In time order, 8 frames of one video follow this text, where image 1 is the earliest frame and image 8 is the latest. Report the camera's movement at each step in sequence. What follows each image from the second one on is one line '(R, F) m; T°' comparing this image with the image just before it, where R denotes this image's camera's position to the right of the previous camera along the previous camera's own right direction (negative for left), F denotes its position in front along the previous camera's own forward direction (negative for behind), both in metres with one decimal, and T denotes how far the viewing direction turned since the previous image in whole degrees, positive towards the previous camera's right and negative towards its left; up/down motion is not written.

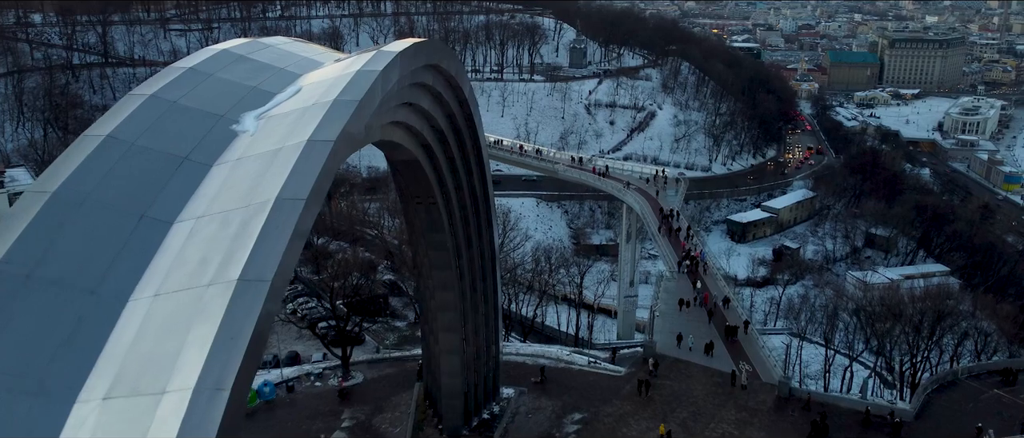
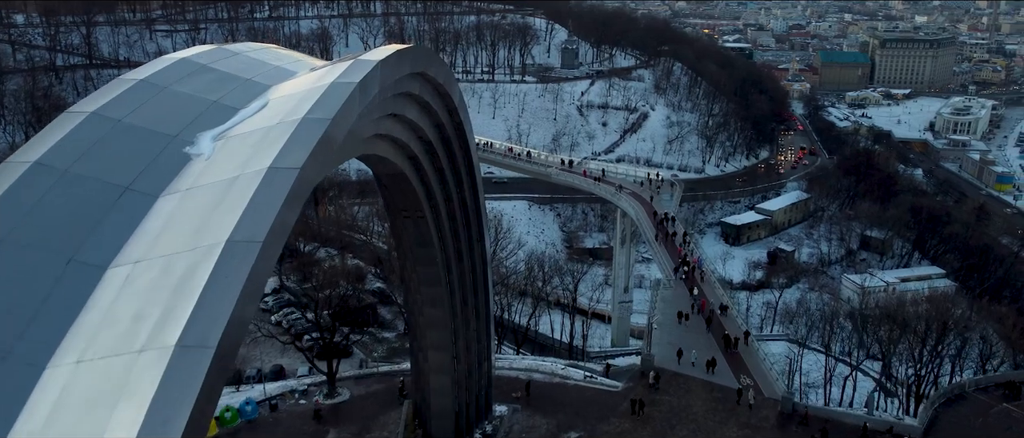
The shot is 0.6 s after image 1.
(0.0, +0.4) m; +1°
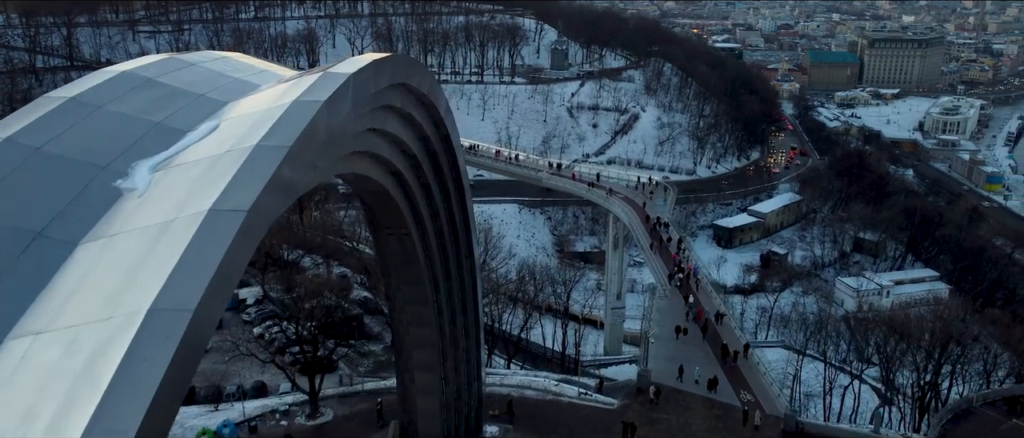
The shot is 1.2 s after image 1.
(0.0, +0.4) m; +1°
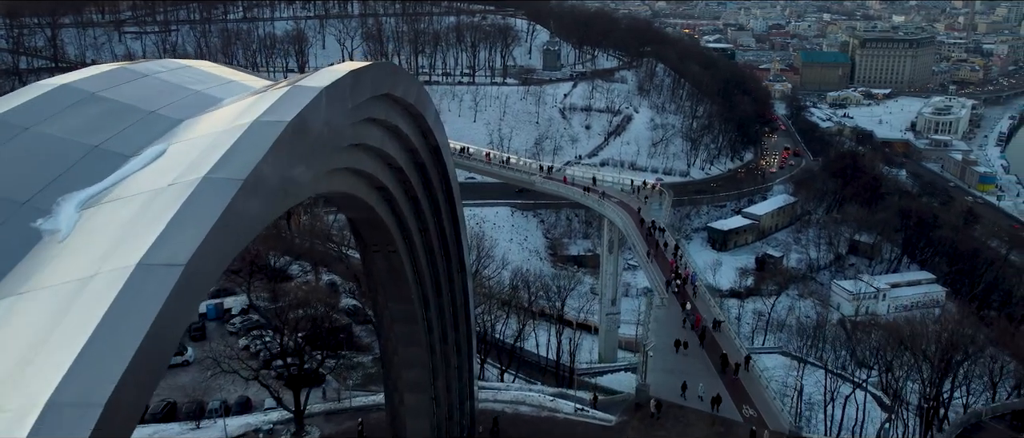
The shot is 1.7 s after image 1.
(0.0, +0.4) m; +1°
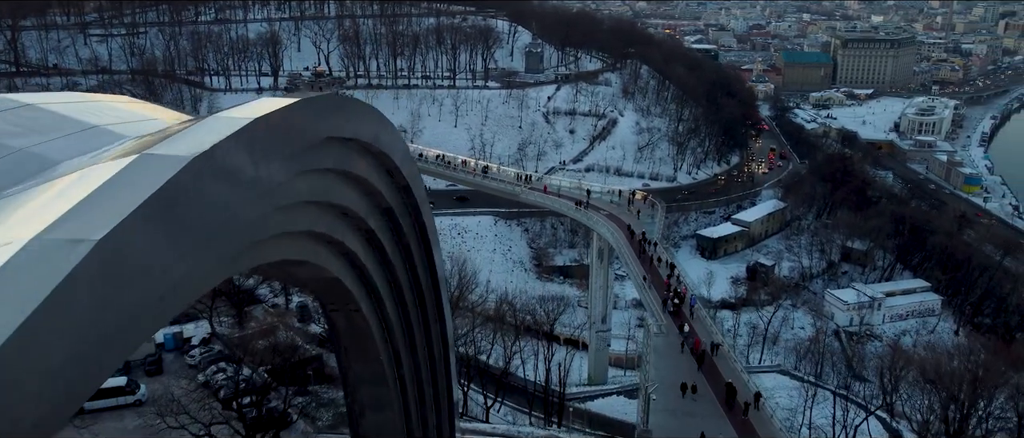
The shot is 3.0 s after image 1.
(0.0, +1.0) m; +1°
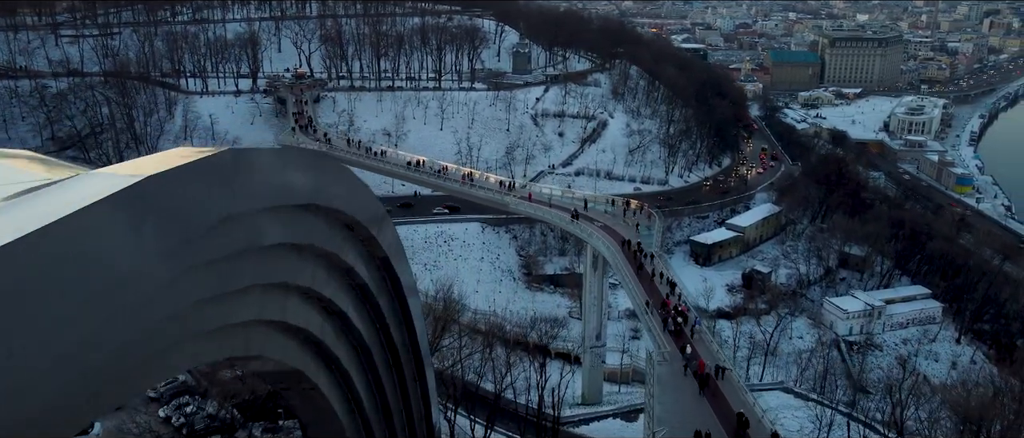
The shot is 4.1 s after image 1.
(0.0, +0.9) m; +1°
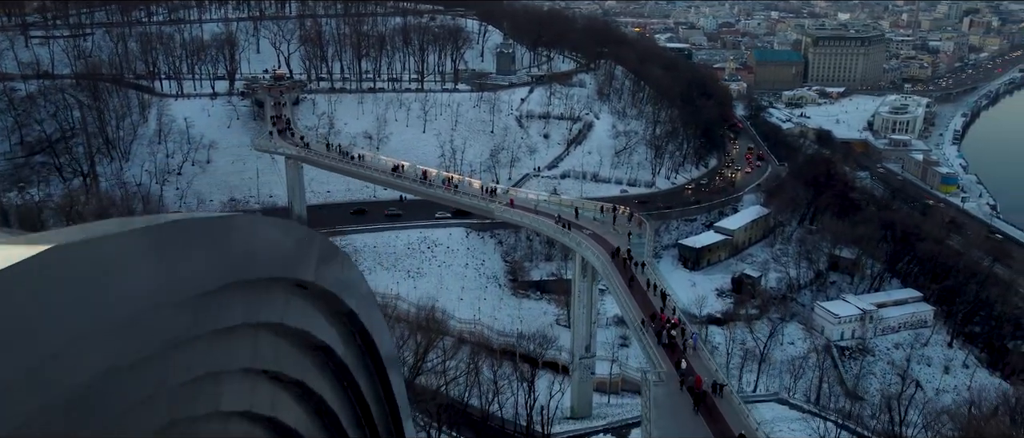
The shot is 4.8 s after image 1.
(0.0, +0.6) m; +1°
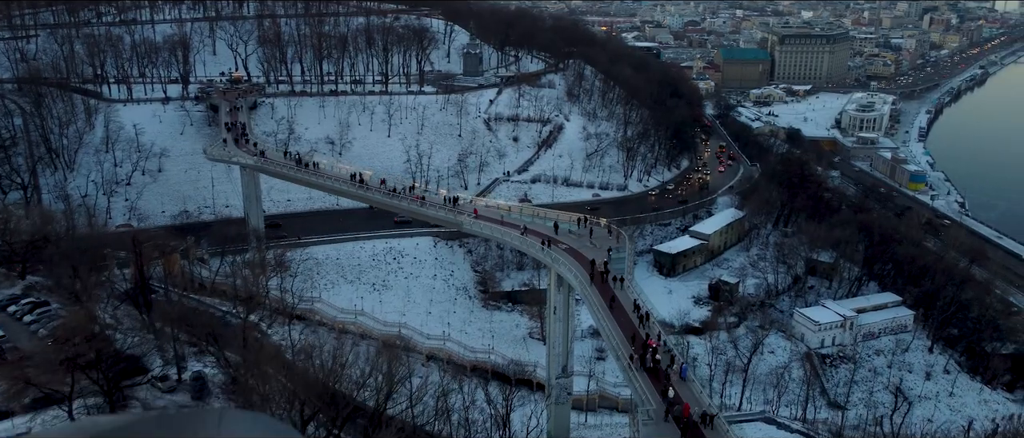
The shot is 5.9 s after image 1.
(0.0, +1.0) m; +2°
